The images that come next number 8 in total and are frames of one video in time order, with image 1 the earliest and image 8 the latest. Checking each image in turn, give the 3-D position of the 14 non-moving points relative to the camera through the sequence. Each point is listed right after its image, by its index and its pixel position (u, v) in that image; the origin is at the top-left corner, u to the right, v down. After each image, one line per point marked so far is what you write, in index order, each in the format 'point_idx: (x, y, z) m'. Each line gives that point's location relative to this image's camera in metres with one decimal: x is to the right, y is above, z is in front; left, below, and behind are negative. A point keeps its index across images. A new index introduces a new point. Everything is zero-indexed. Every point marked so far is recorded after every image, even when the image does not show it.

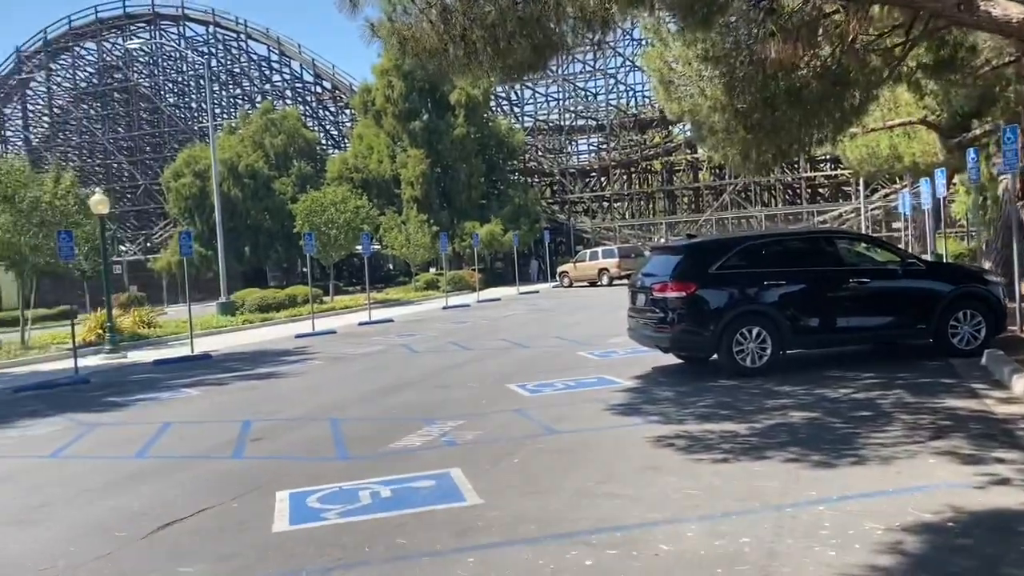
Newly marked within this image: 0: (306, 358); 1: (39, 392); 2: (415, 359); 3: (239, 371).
0: (-4.2, -1.4, +17.6) m
1: (-8.0, -1.8, +14.6) m
2: (-1.7, -1.3, +15.7) m
3: (-5.0, -1.5, +16.0) m
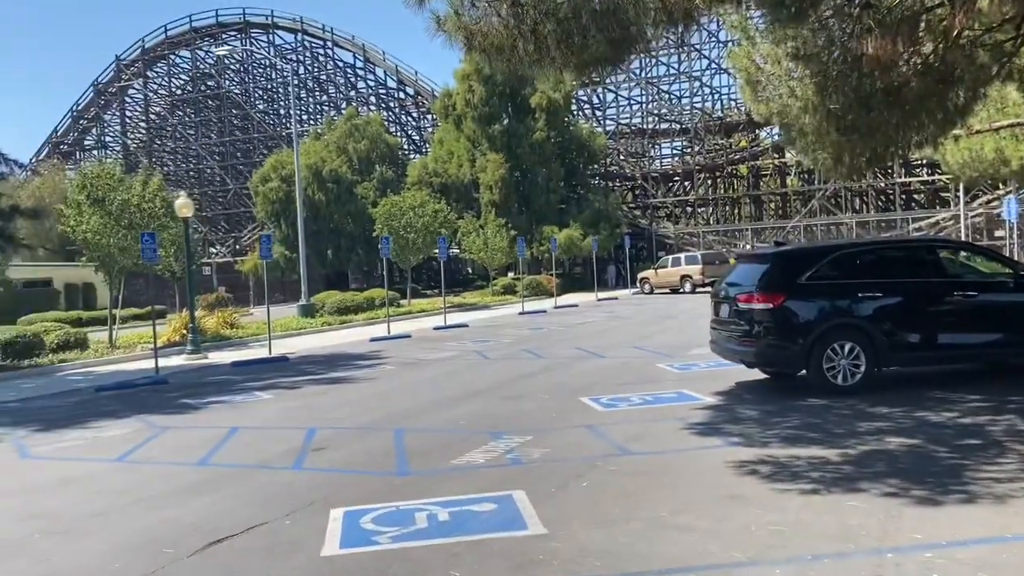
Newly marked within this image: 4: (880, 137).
0: (-2.7, -1.5, +17.4) m
1: (-6.7, -1.8, +14.8) m
2: (-0.4, -1.4, +15.4) m
3: (-3.7, -1.6, +16.0) m
4: (+6.1, +2.5, +14.5) m
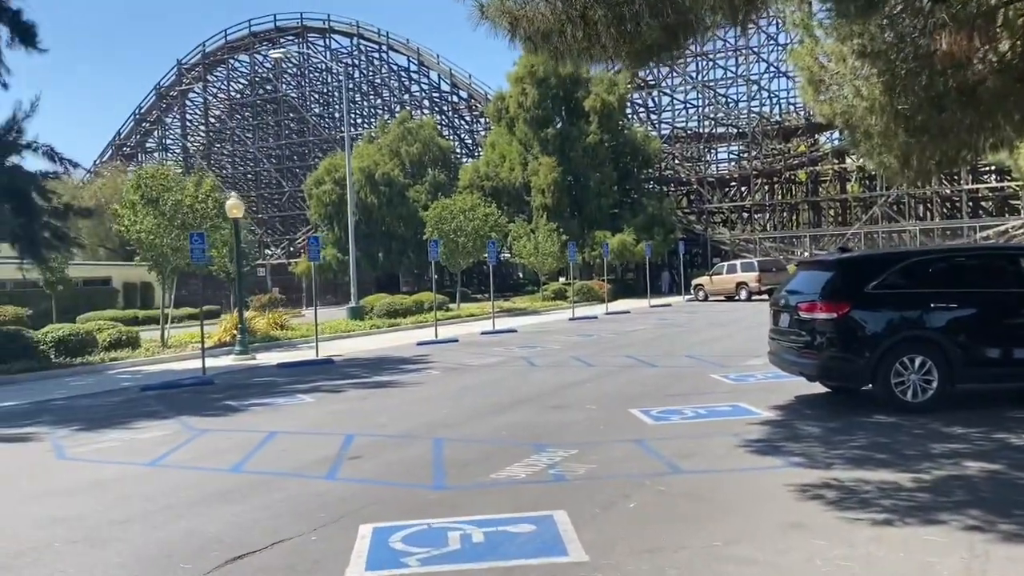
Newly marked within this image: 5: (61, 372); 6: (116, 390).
0: (-1.7, -1.6, +17.1) m
1: (-5.9, -1.8, +14.8) m
2: (+0.4, -1.5, +15.0) m
3: (-2.8, -1.6, +15.7) m
4: (+6.9, +2.4, +13.7) m
5: (-9.8, -1.8, +18.8) m
6: (-7.1, -1.9, +15.7) m
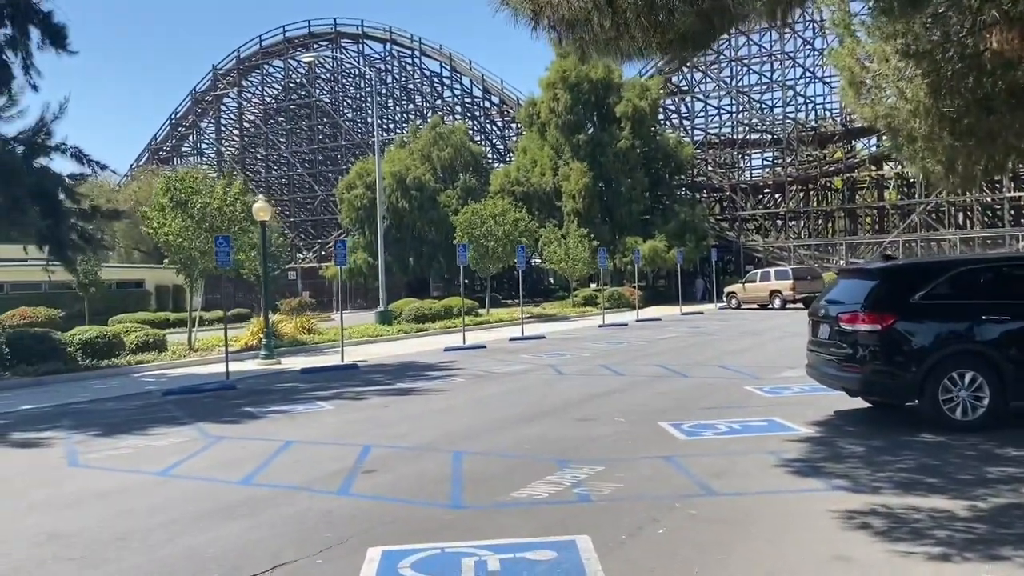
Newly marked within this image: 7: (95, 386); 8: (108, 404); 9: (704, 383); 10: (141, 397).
0: (-1.2, -1.7, +16.8) m
1: (-5.5, -1.8, +14.6) m
2: (+0.8, -1.6, +14.5) m
3: (-2.4, -1.7, +15.4) m
4: (+7.4, +2.2, +13.1) m
5: (-9.2, -1.9, +18.8) m
6: (-6.7, -1.9, +15.5) m
7: (-8.3, -2.0, +17.3) m
8: (-6.7, -1.9, +14.4) m
9: (+3.0, -1.5, +13.7) m
10: (-6.5, -1.9, +15.1) m
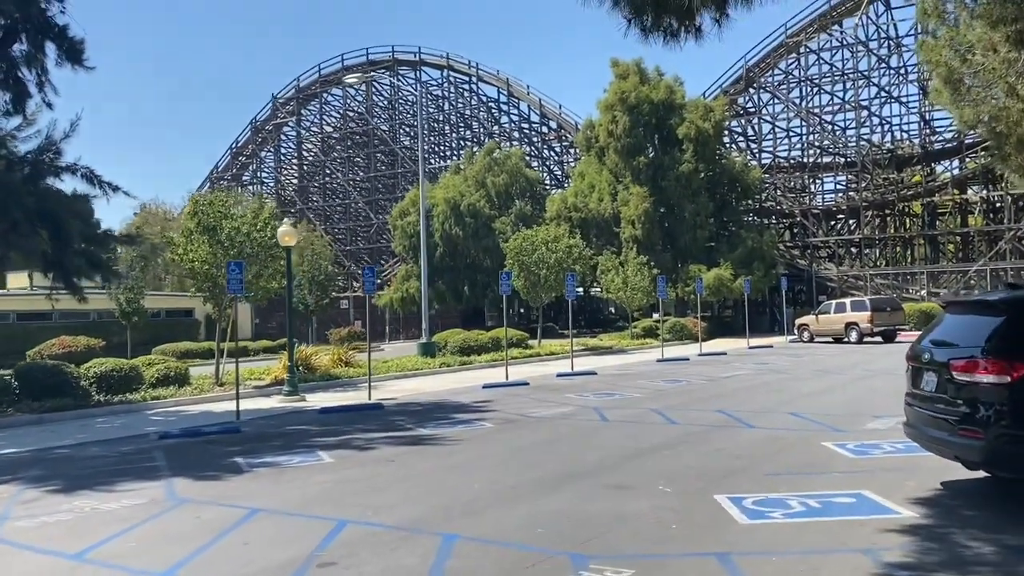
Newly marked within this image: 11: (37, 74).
0: (-0.6, -2.2, +14.9) m
1: (-5.0, -2.3, +13.0) m
2: (+1.3, -2.1, +12.5) m
3: (-1.8, -2.2, +13.6) m
4: (+7.7, +1.7, +10.7) m
5: (-8.4, -2.5, +17.5) m
6: (-6.1, -2.4, +14.0) m
7: (-7.6, -2.5, +15.9) m
8: (-6.2, -2.4, +12.9) m
9: (+3.4, -1.9, +11.5) m
10: (-5.9, -2.4, +13.6) m
11: (-10.0, +4.5, +18.3) m
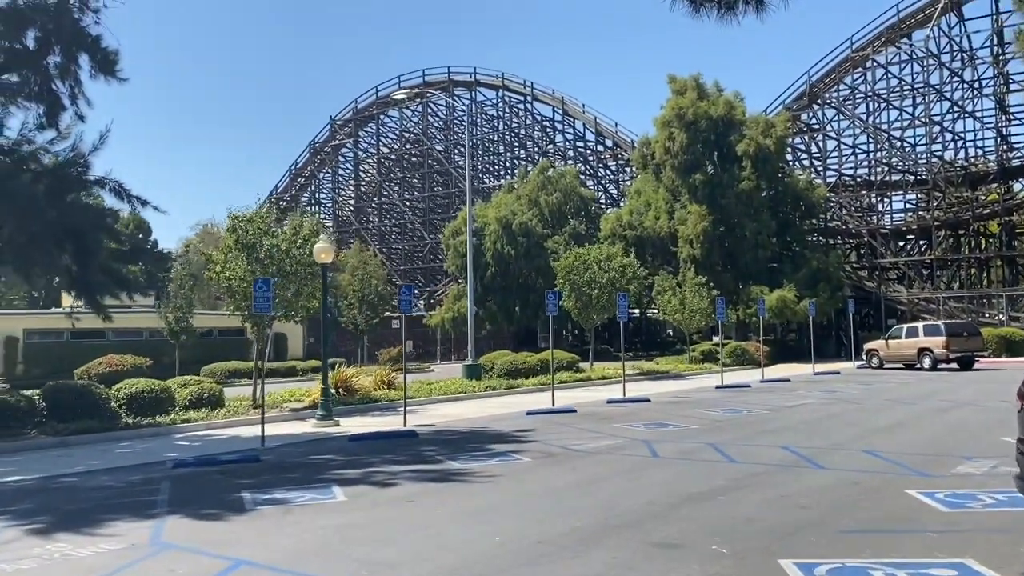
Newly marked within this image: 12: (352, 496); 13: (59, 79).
0: (+0.1, -2.5, +13.7) m
1: (-4.5, -2.6, +12.1) m
2: (+1.8, -2.3, +11.2) m
3: (-1.2, -2.5, +12.5) m
4: (+8.1, +1.5, +9.0) m
5: (-7.6, -2.8, +16.7) m
6: (-5.5, -2.7, +13.2) m
7: (-6.8, -2.8, +15.1) m
8: (-5.7, -2.6, +12.1) m
9: (+3.8, -2.2, +10.0) m
10: (-5.4, -2.7, +12.8) m
11: (-9.1, +4.2, +17.9) m
12: (-1.8, -2.4, +10.0) m
13: (-9.2, +4.3, +17.7) m
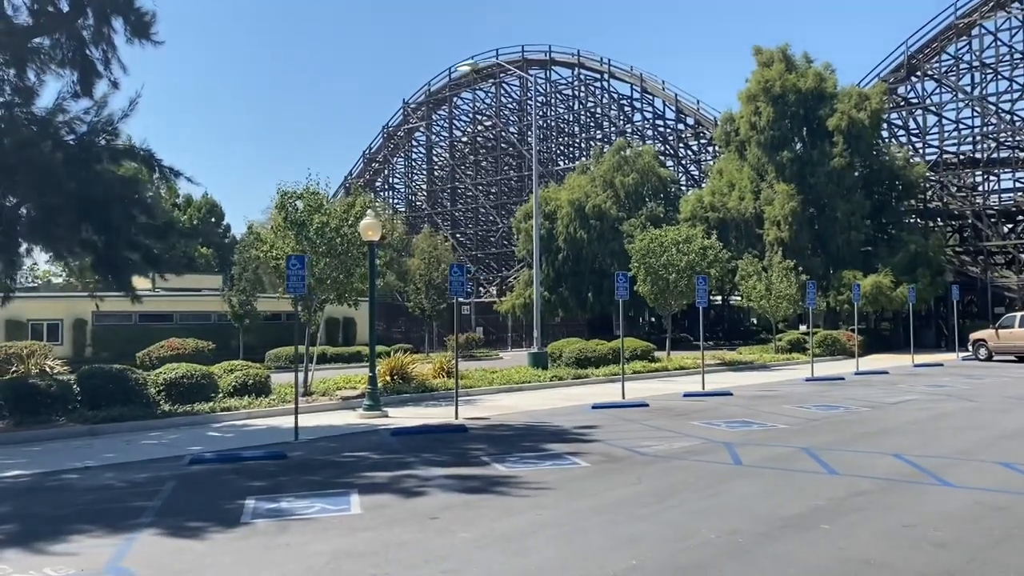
0: (+0.9, -2.2, +11.8) m
1: (-3.8, -2.3, +10.7) m
2: (+2.4, -2.0, +9.2) m
3: (-0.5, -2.2, +10.8) m
4: (+8.5, +1.7, +6.4) m
5: (-6.5, -2.4, +15.6) m
6: (-4.7, -2.3, +11.9) m
7: (-5.9, -2.5, +13.9) m
8: (-5.0, -2.3, +10.8) m
9: (+4.3, -1.9, +7.9) m
10: (-4.6, -2.3, +11.4) m
11: (-7.9, +4.6, +16.8) m
12: (-1.4, -2.1, +8.4) m
13: (-8.0, +4.7, +16.6) m
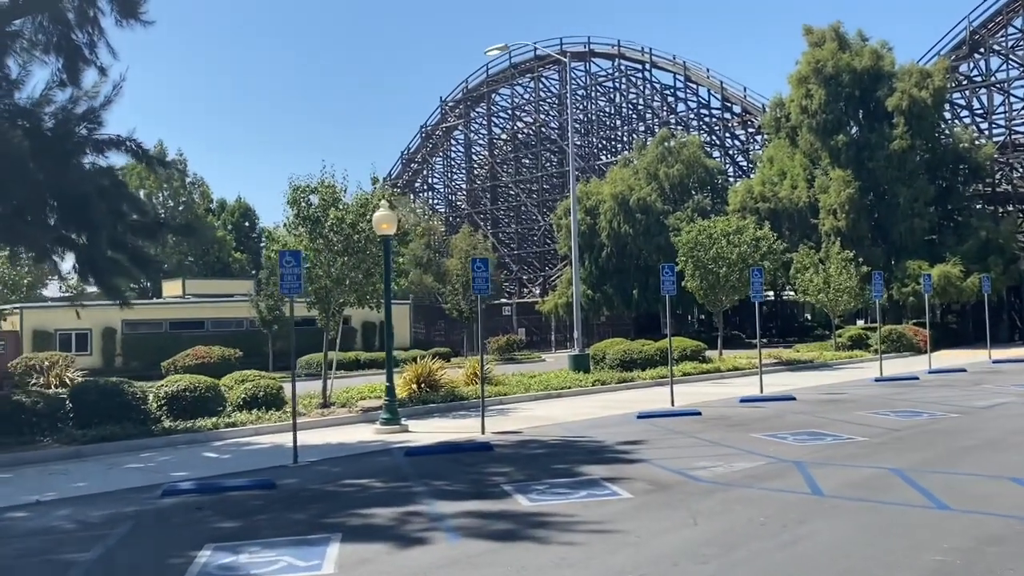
0: (+1.2, -2.1, +9.9) m
1: (-3.5, -2.3, +9.0) m
2: (+2.5, -1.9, +7.2) m
3: (-0.3, -2.2, +8.9) m
4: (+8.4, +2.0, +4.1) m
5: (-5.9, -2.5, +14.1) m
6: (-4.4, -2.4, +10.2) m
7: (-5.4, -2.5, +12.4) m
8: (-4.8, -2.4, +9.2) m
9: (+4.4, -1.8, +5.8) m
10: (-4.3, -2.4, +9.8) m
11: (-7.4, +4.5, +15.4) m
12: (-1.2, -2.1, +6.6) m
13: (-7.6, +4.6, +15.2) m
